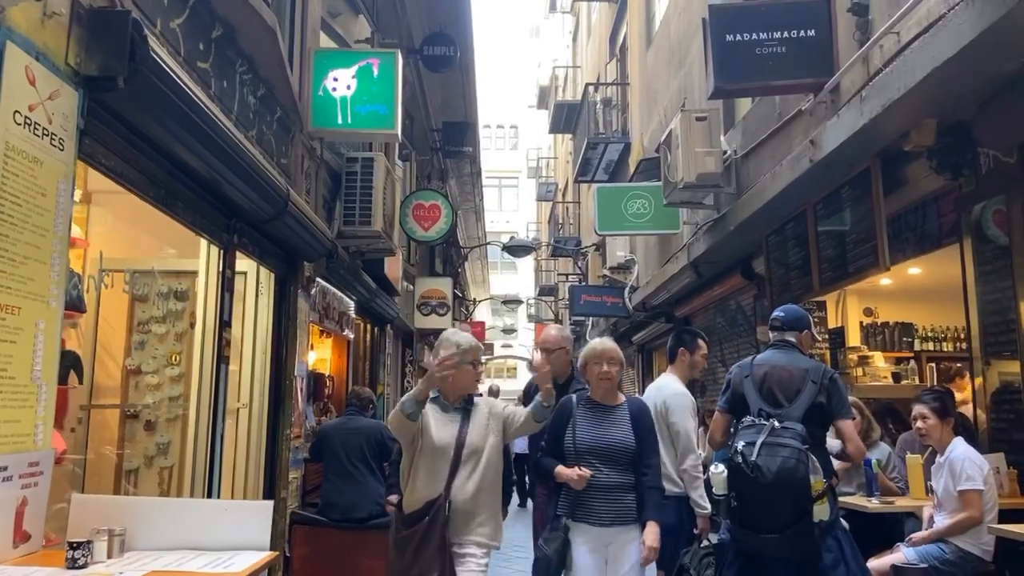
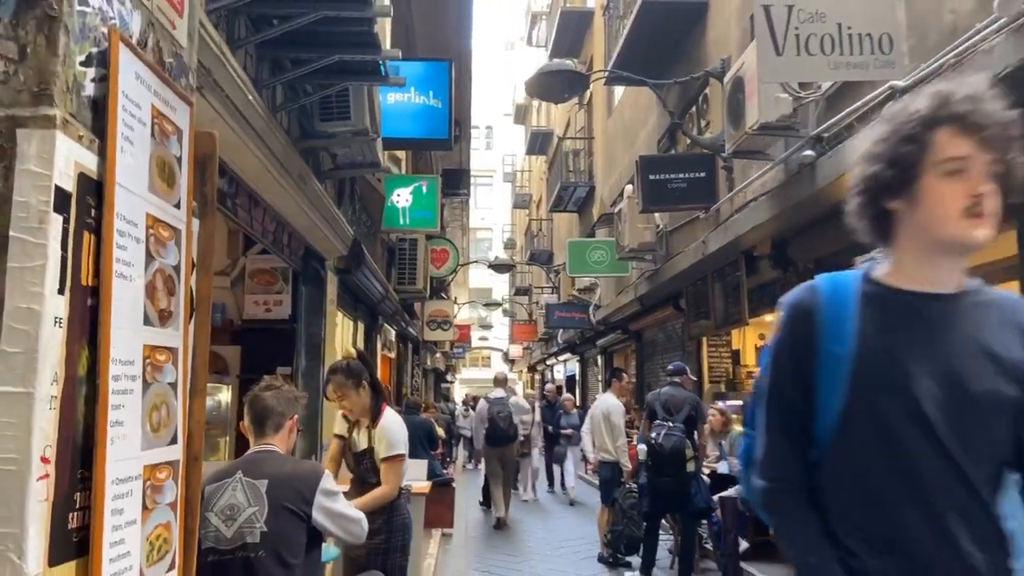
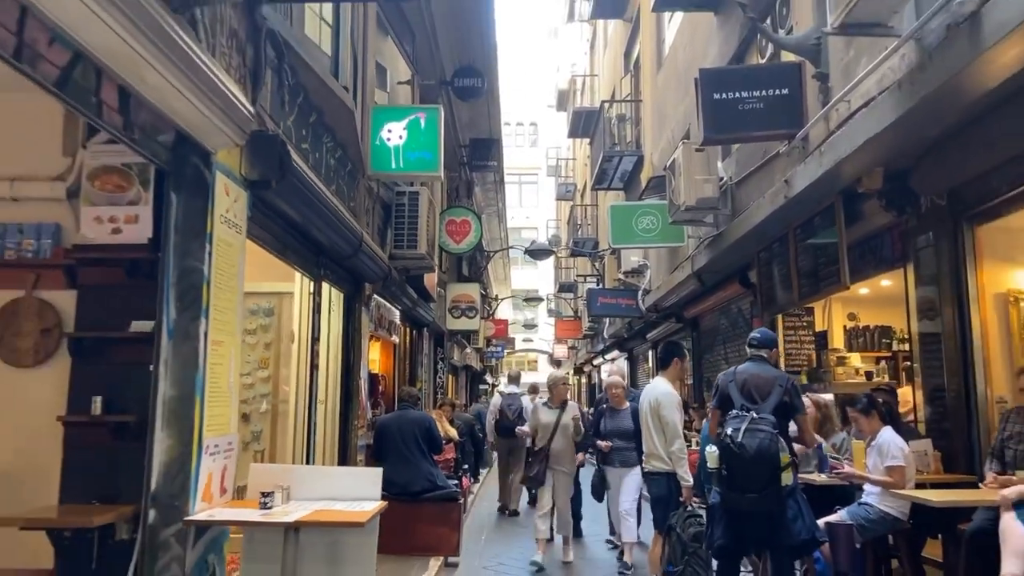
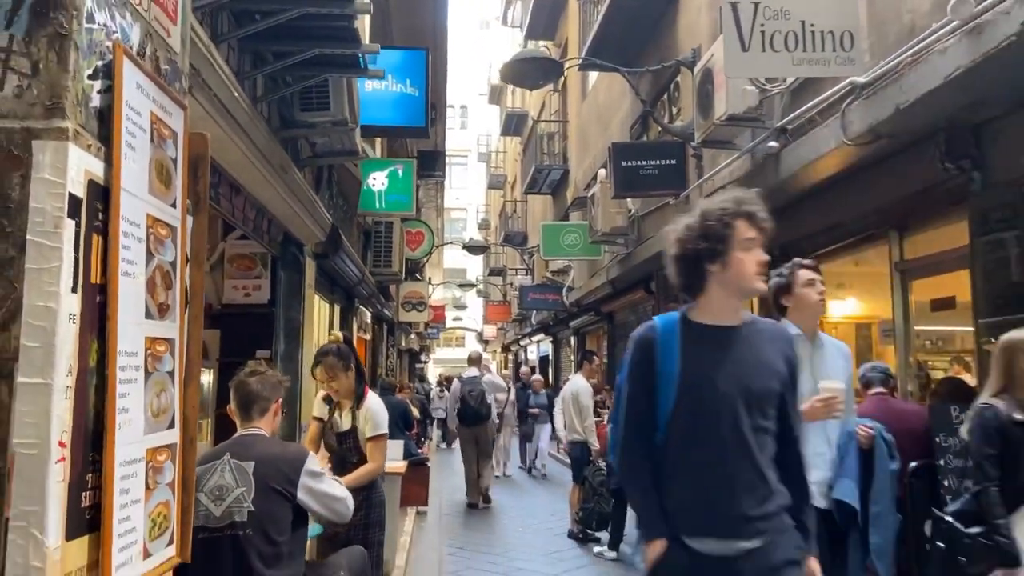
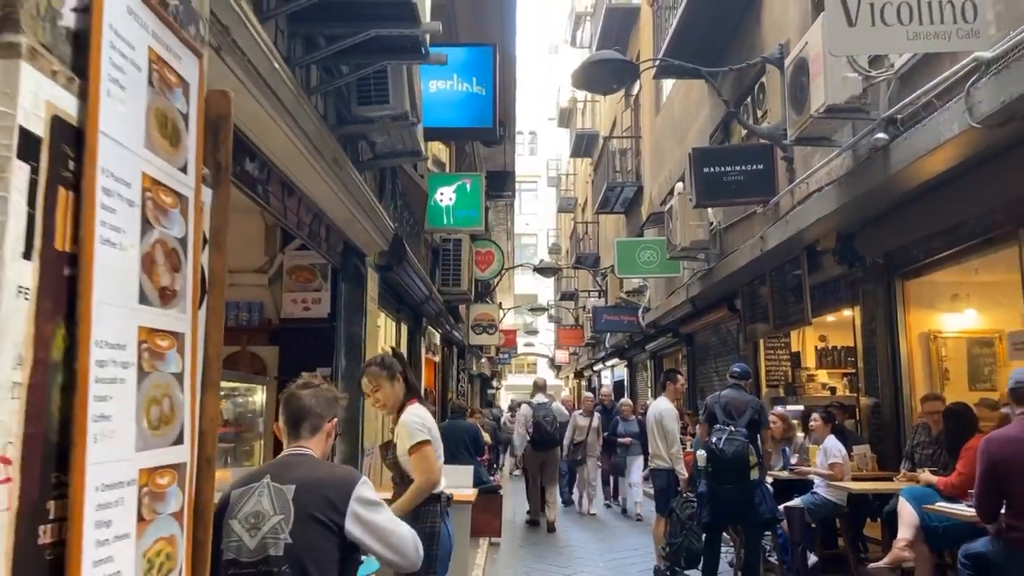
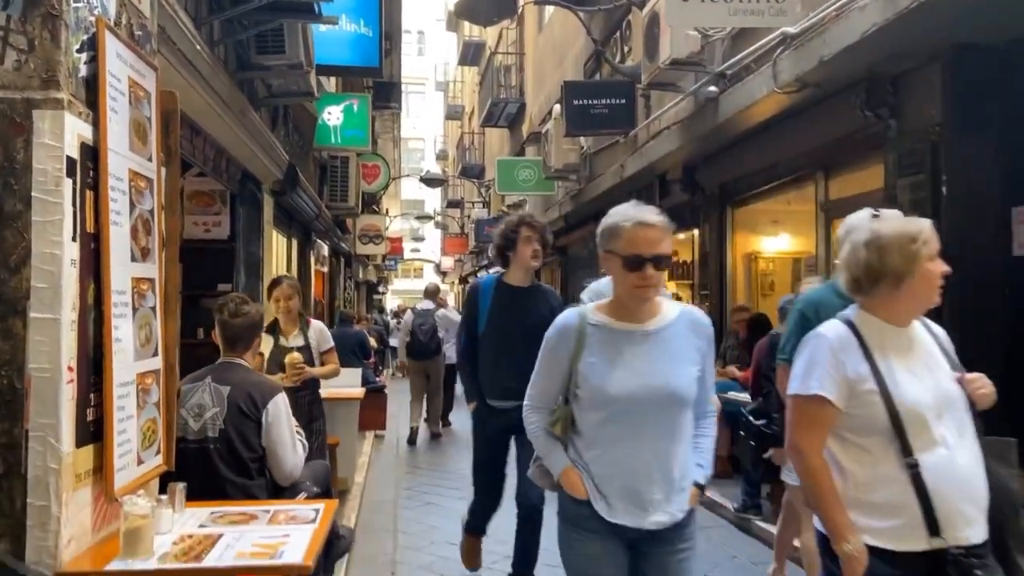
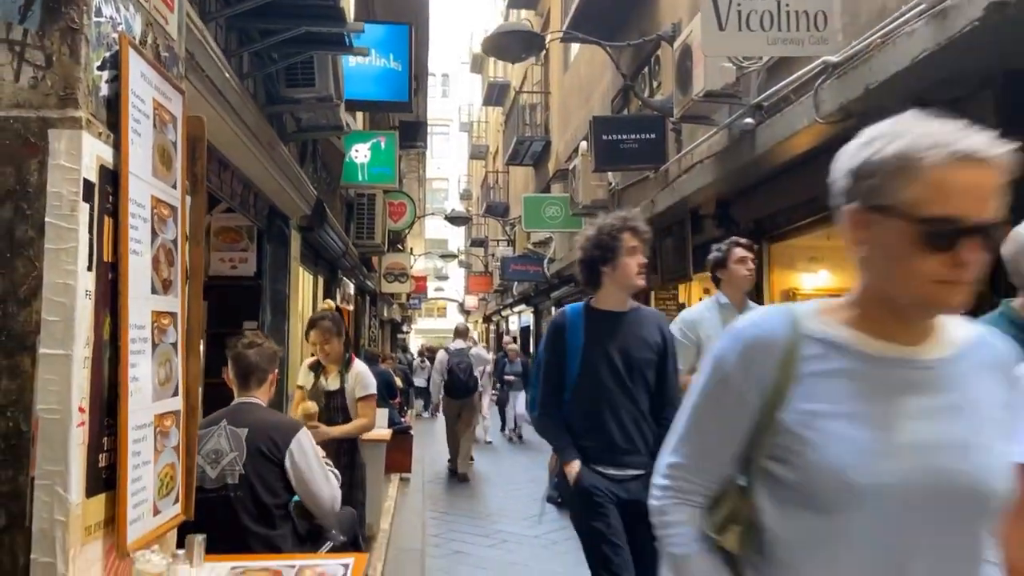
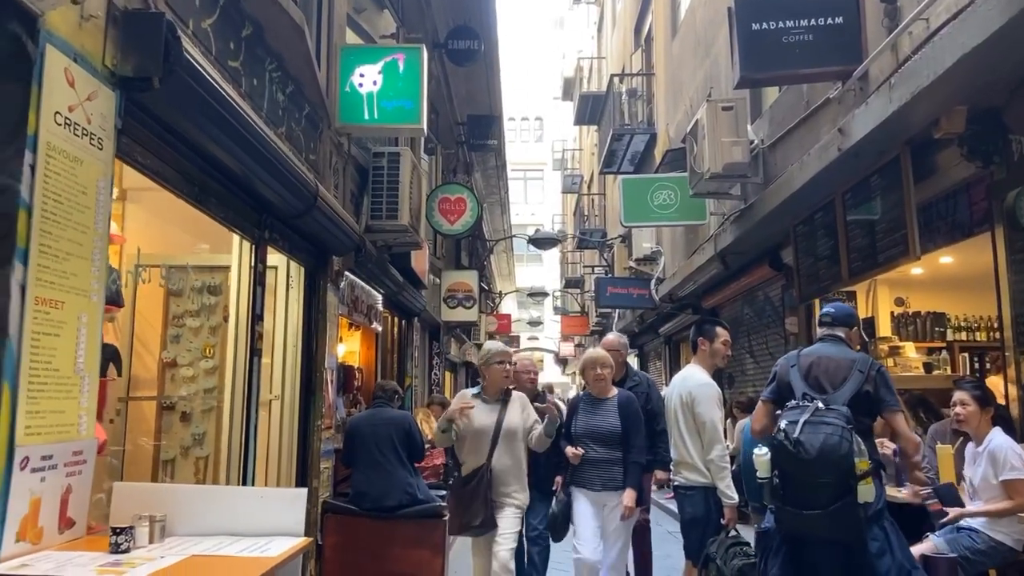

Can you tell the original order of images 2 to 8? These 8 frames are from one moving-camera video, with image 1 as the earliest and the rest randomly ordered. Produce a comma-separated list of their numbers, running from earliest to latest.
8, 3, 5, 2, 4, 7, 6
